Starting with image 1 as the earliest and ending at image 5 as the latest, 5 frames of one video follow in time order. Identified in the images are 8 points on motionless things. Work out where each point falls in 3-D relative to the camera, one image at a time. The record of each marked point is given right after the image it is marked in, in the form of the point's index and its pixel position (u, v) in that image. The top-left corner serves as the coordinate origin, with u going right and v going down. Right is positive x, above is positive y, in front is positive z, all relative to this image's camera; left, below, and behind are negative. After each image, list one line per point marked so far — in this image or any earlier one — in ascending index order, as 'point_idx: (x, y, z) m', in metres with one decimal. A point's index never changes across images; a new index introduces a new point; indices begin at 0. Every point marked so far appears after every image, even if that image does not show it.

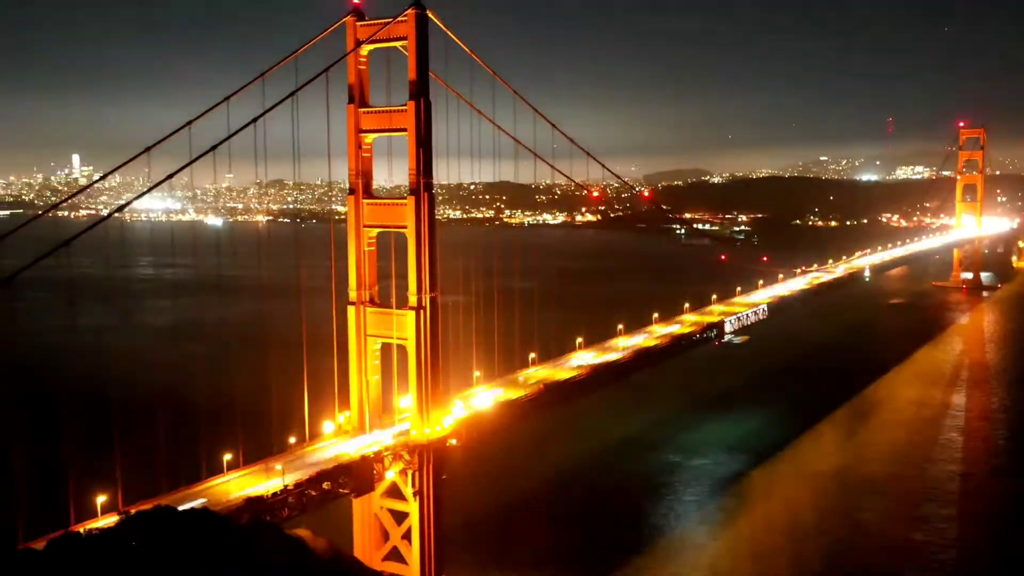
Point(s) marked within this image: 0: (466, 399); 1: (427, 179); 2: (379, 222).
0: (-0.5, -1.3, +10.0) m
1: (-0.8, +1.0, +8.5) m
2: (-1.3, +0.6, +8.8) m
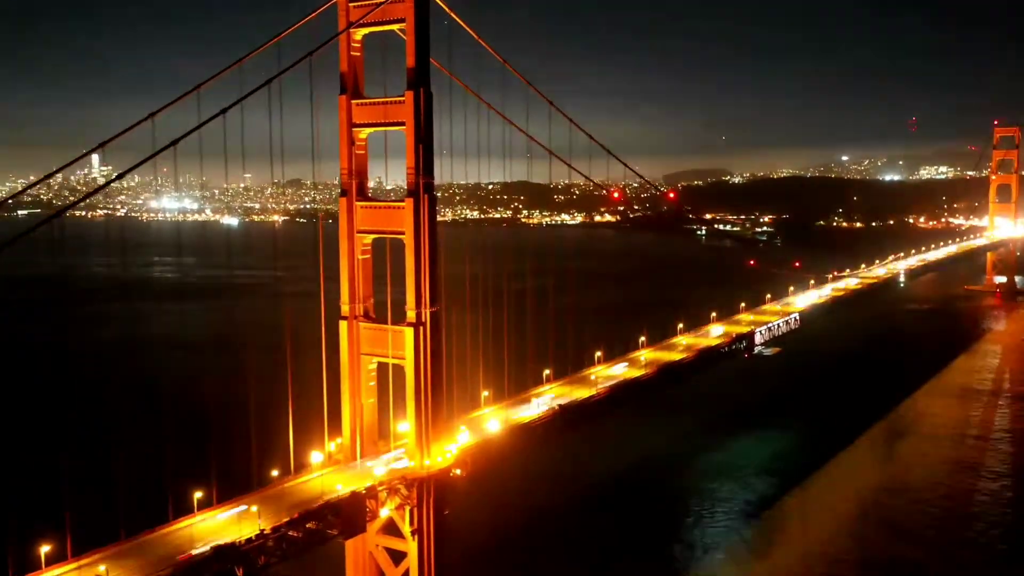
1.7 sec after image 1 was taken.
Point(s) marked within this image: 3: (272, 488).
0: (-0.4, -1.4, +9.0) m
1: (-0.7, +0.9, +7.6) m
2: (-1.2, +0.5, +7.9) m
3: (-2.0, -1.7, +7.4) m
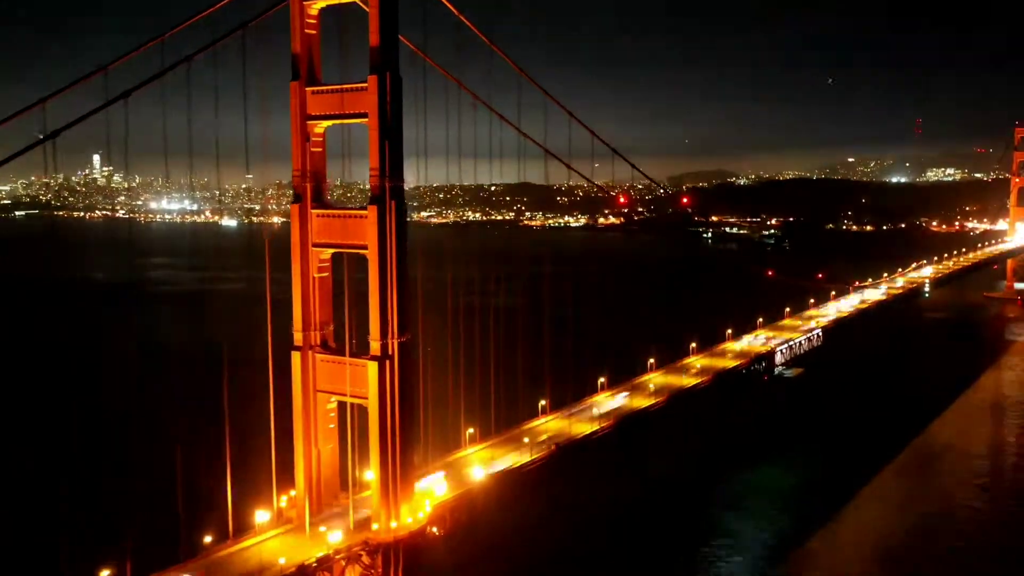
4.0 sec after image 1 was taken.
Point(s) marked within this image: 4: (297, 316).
0: (-0.5, -1.6, +7.7) m
1: (-0.8, +0.7, +6.2) m
2: (-1.3, +0.3, +6.6) m
3: (-2.1, -1.9, +6.1) m
4: (-1.6, -0.2, +6.7) m
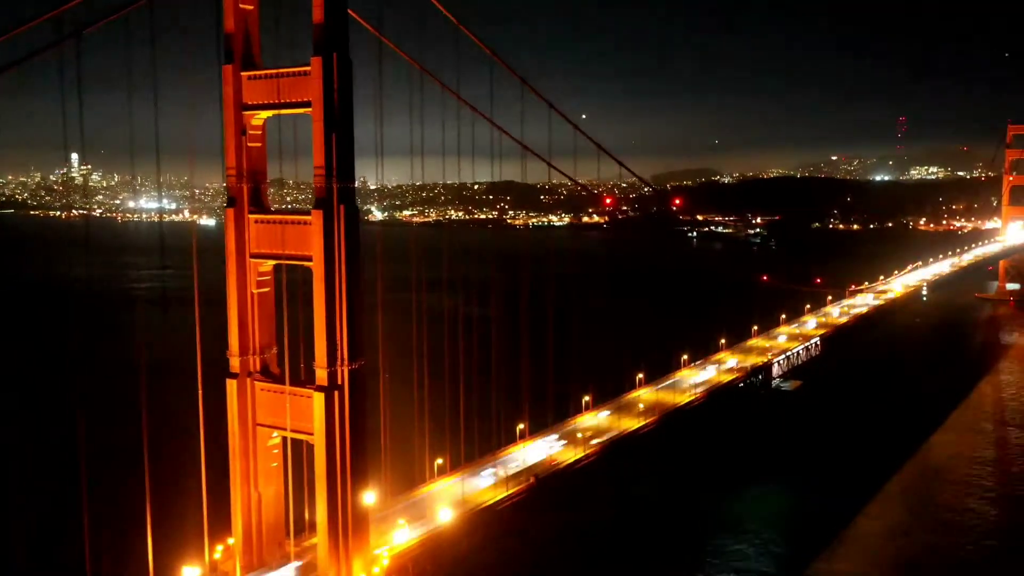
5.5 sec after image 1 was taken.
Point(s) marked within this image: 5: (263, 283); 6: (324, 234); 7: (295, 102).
0: (-0.7, -1.7, +6.8) m
1: (-1.0, +0.6, +5.3) m
2: (-1.5, +0.2, +5.6) m
3: (-2.3, -2.0, +5.2) m
4: (-1.8, -0.3, +5.7) m
5: (-1.6, 0.0, +5.8) m
6: (-1.1, +0.3, +5.3) m
7: (-1.3, +1.1, +5.4) m
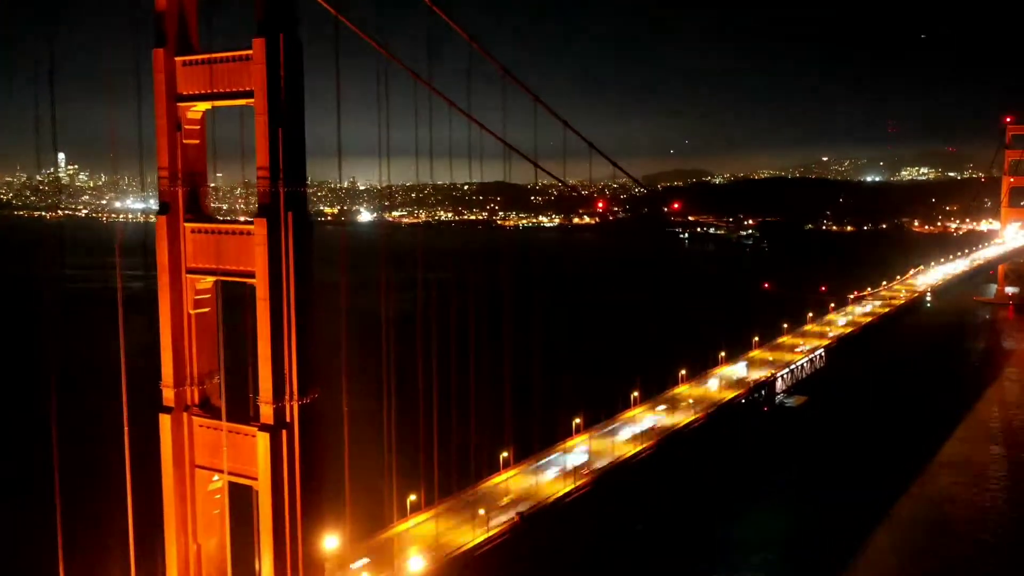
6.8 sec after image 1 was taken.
0: (-0.8, -1.8, +6.0) m
1: (-1.1, +0.5, +4.5) m
2: (-1.6, +0.1, +4.8) m
3: (-2.4, -2.1, +4.4) m
4: (-1.9, -0.4, +4.9) m
5: (-1.8, -0.1, +5.0) m
6: (-1.2, +0.2, +4.5) m
7: (-1.4, +1.0, +4.6) m
